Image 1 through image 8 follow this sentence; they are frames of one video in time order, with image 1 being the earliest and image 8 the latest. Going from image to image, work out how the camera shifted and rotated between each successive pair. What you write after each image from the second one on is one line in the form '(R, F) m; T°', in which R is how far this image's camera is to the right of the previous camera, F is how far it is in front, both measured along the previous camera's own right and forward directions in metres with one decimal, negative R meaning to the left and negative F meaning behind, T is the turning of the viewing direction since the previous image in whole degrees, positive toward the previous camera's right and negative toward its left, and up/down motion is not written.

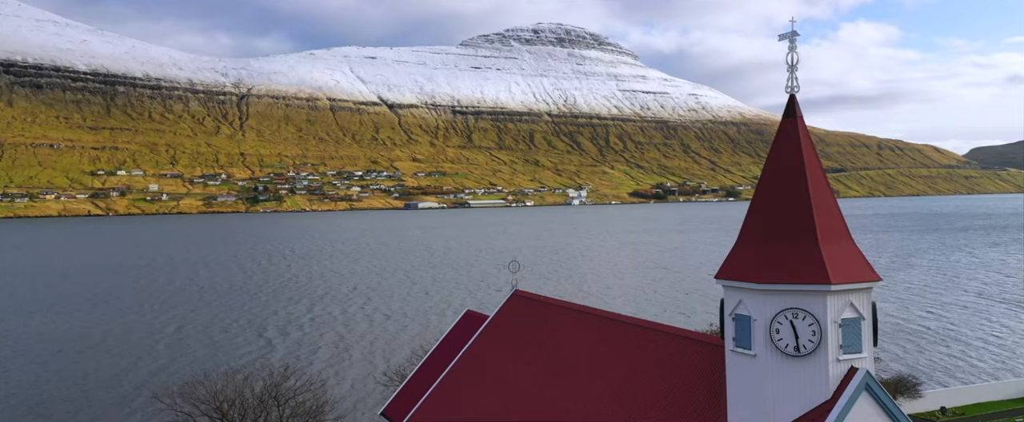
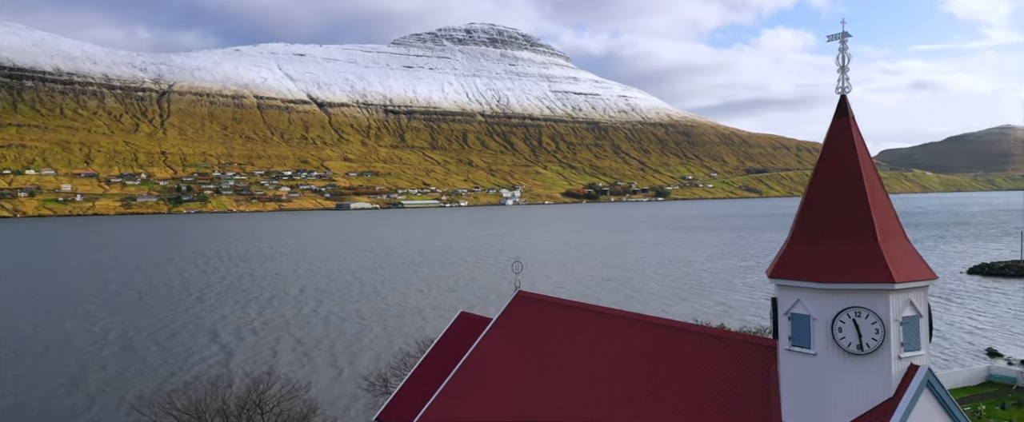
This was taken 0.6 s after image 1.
(-0.9, +0.2) m; +4°
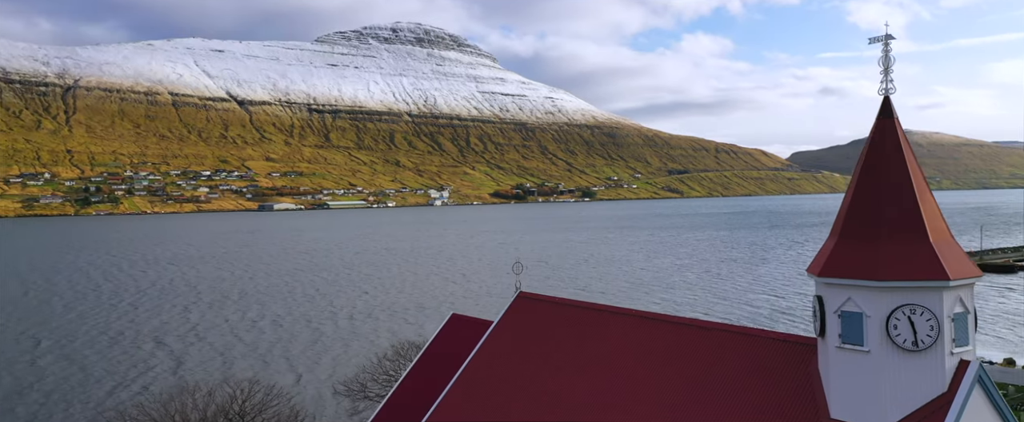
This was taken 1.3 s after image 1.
(-1.0, +0.2) m; +5°
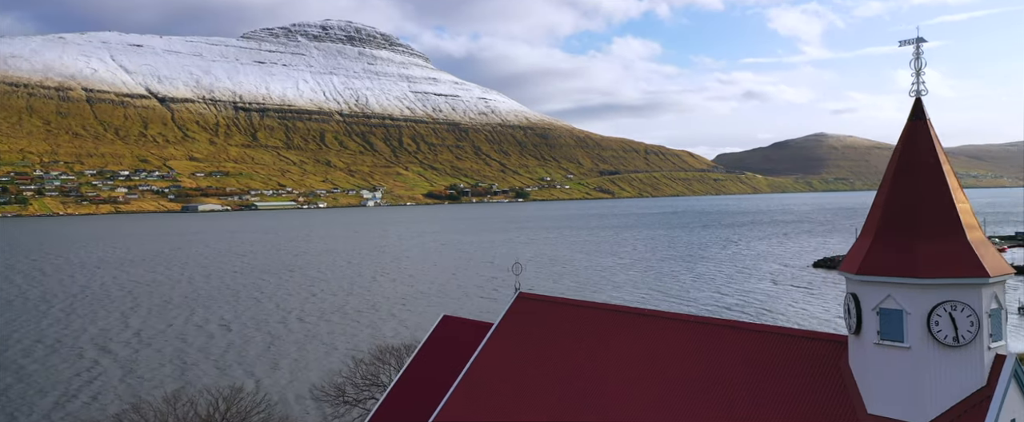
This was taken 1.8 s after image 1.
(-0.9, +0.1) m; +4°
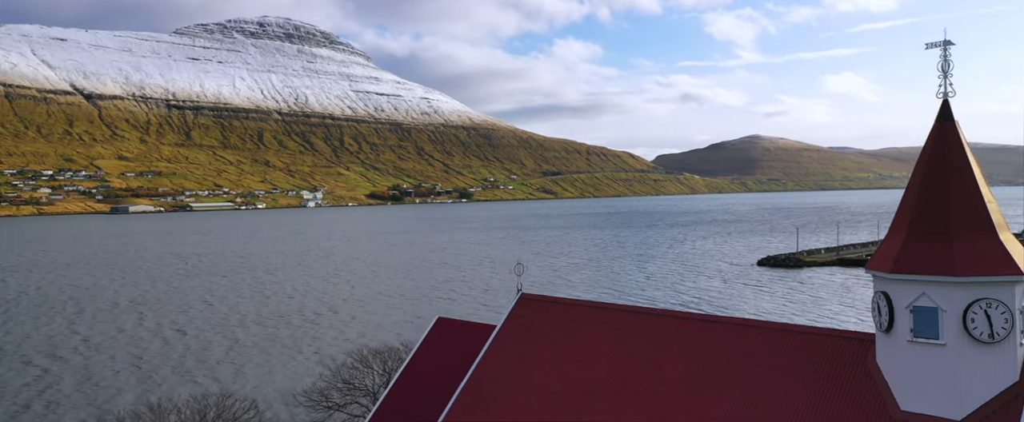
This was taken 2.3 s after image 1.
(-0.7, +0.1) m; +3°
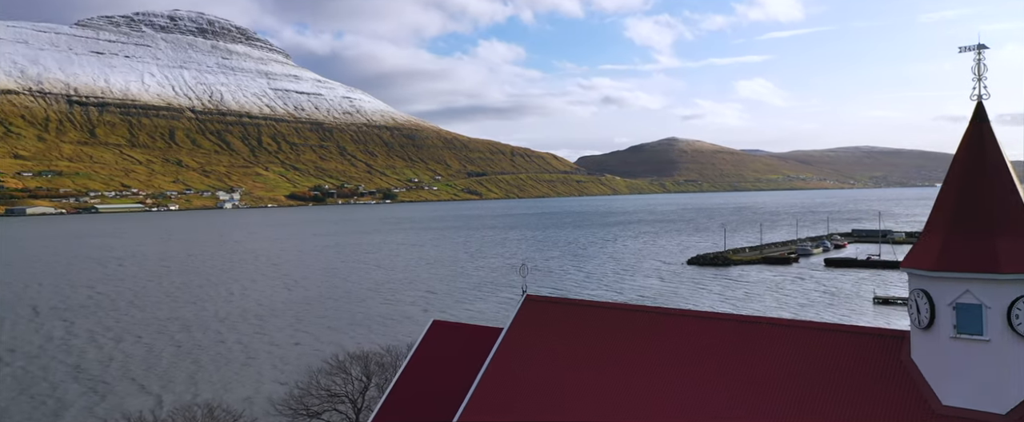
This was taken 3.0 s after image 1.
(-1.0, +0.2) m; +5°
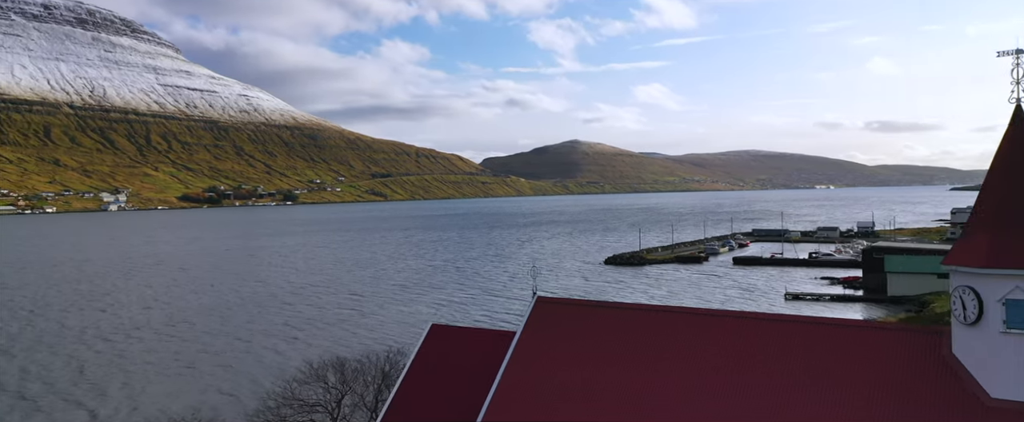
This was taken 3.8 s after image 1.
(-1.3, +0.3) m; +6°
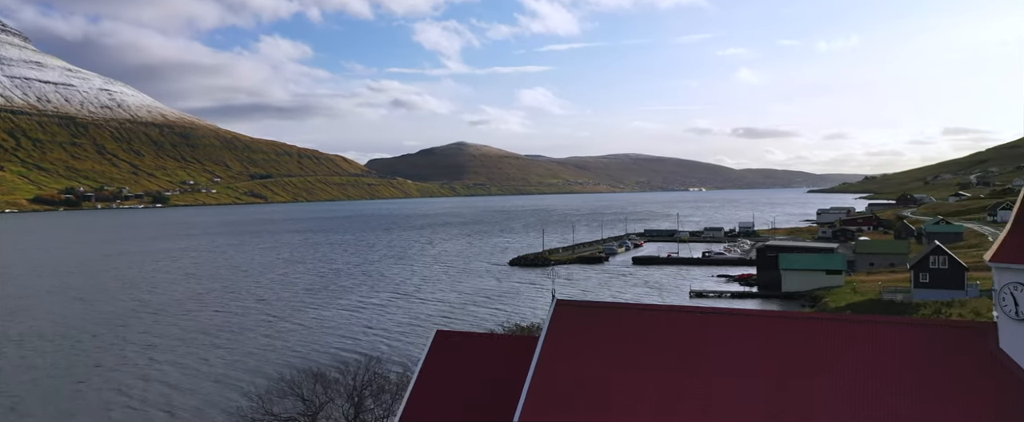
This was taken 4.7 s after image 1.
(-1.6, +0.3) m; +7°
